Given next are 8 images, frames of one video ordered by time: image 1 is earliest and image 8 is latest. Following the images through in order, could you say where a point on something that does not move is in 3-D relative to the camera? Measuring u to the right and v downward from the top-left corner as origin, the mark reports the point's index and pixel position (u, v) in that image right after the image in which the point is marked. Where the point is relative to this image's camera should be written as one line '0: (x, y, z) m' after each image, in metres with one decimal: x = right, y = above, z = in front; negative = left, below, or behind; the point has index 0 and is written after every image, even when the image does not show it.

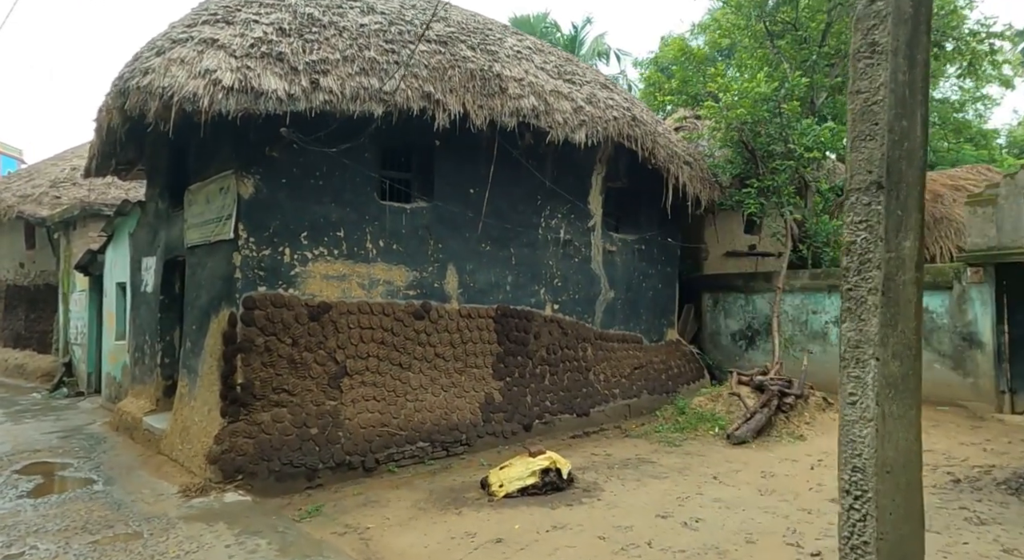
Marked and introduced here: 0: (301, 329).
0: (-2.1, -0.5, +6.8) m
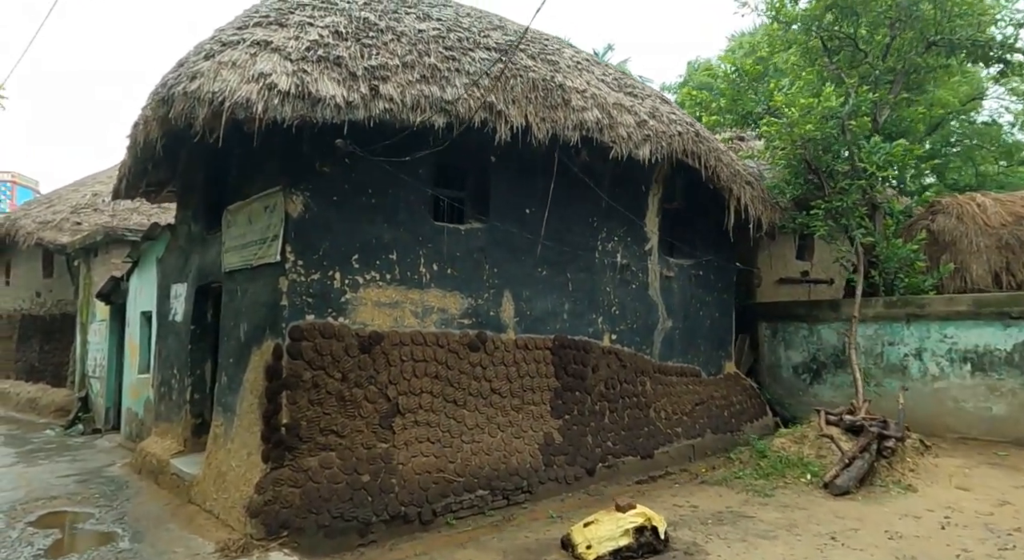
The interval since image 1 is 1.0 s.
0: (-1.4, -0.7, +6.1) m
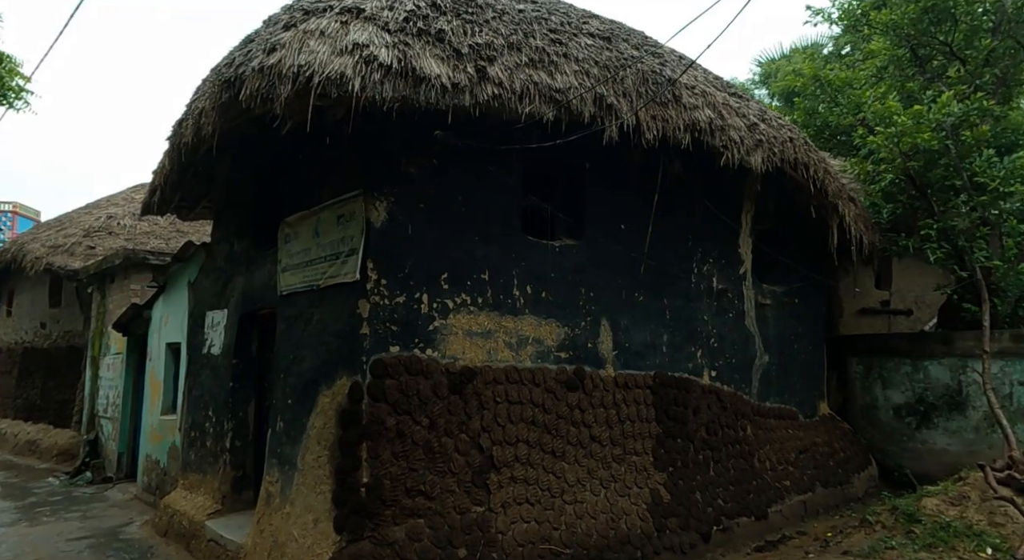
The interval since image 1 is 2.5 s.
0: (-0.5, -0.9, +4.9) m
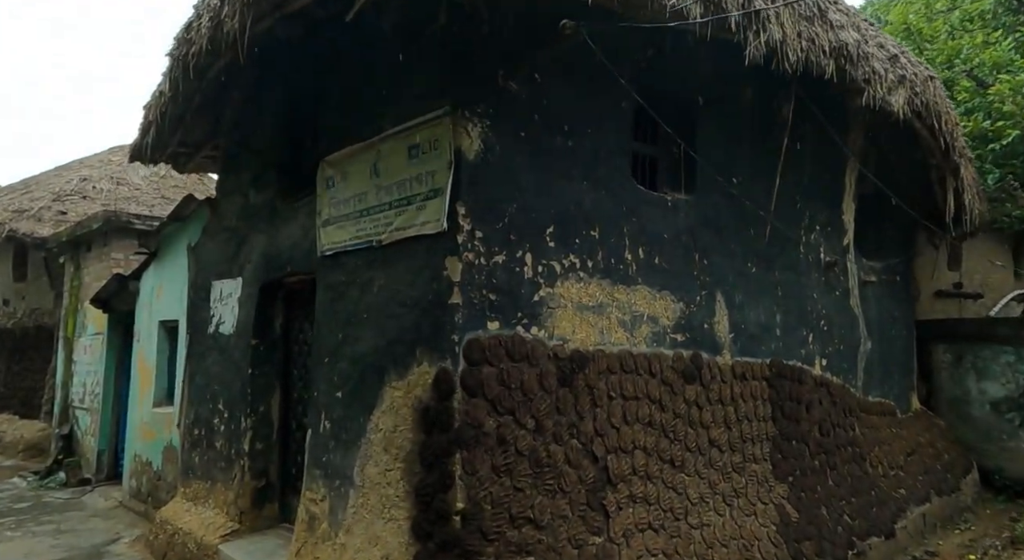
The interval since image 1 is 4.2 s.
0: (+0.2, -0.7, +3.7) m
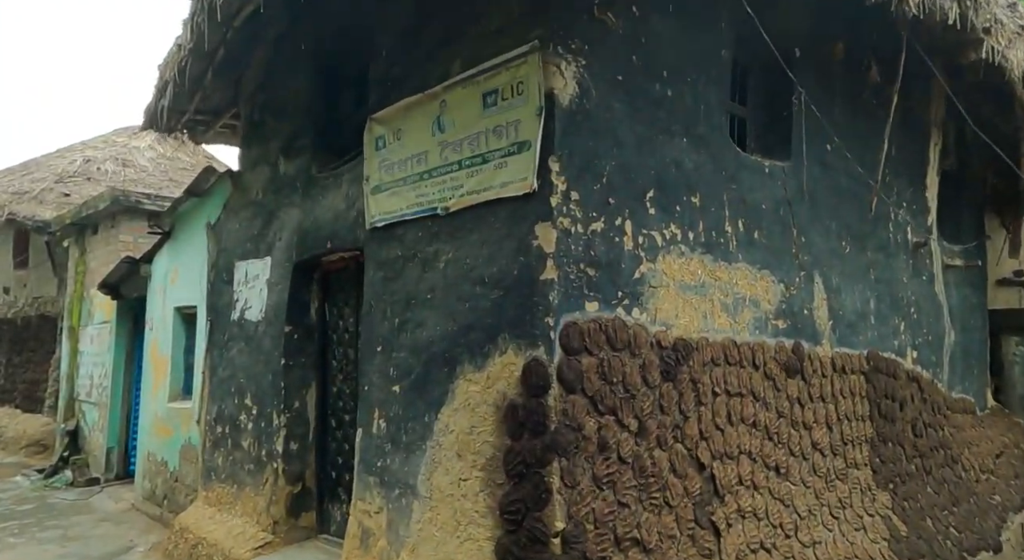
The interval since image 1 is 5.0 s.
0: (+0.6, -0.5, +3.1) m
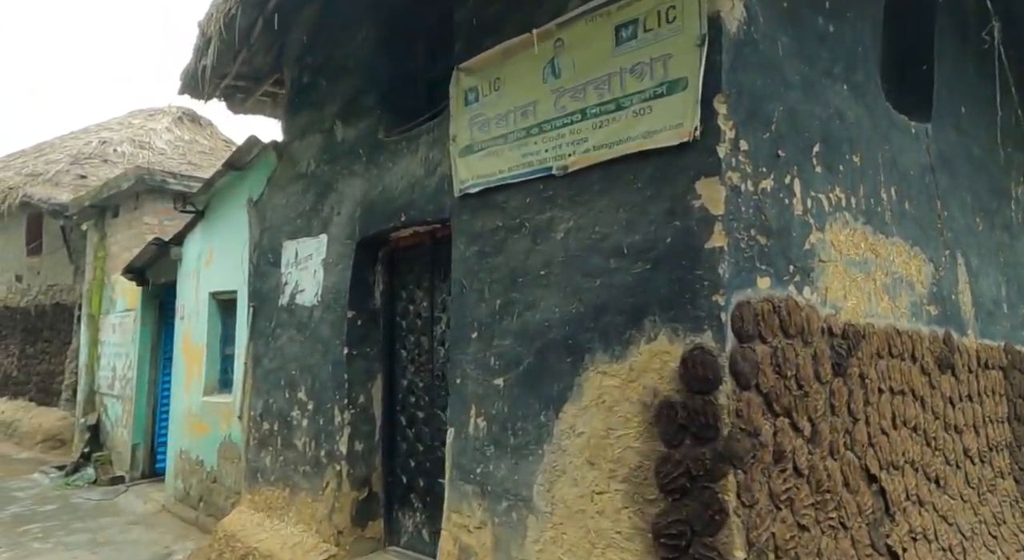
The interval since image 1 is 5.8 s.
0: (+1.2, -0.4, +2.5) m
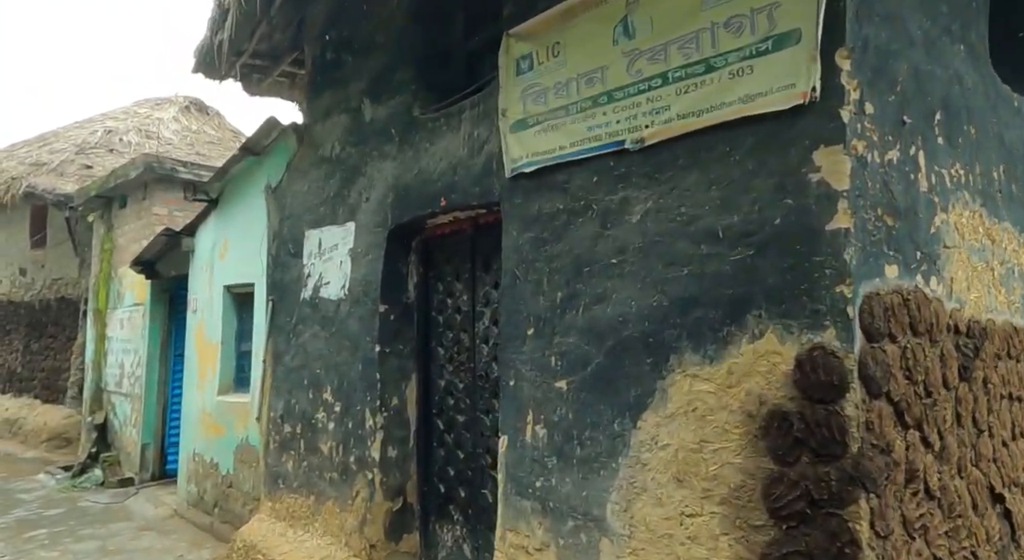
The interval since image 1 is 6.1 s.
0: (+1.4, -0.4, +2.2) m
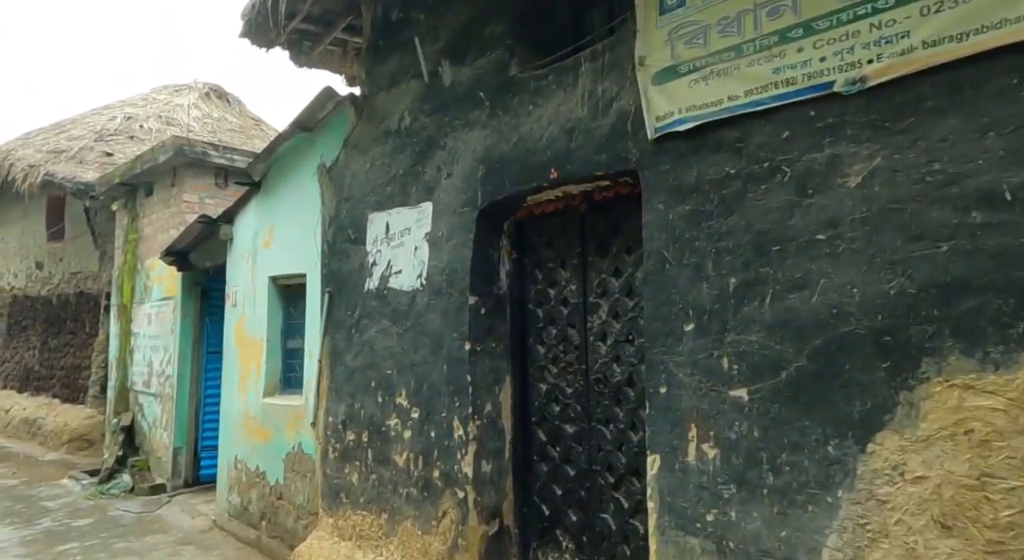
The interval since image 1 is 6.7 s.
0: (+1.9, -0.4, +1.6) m
